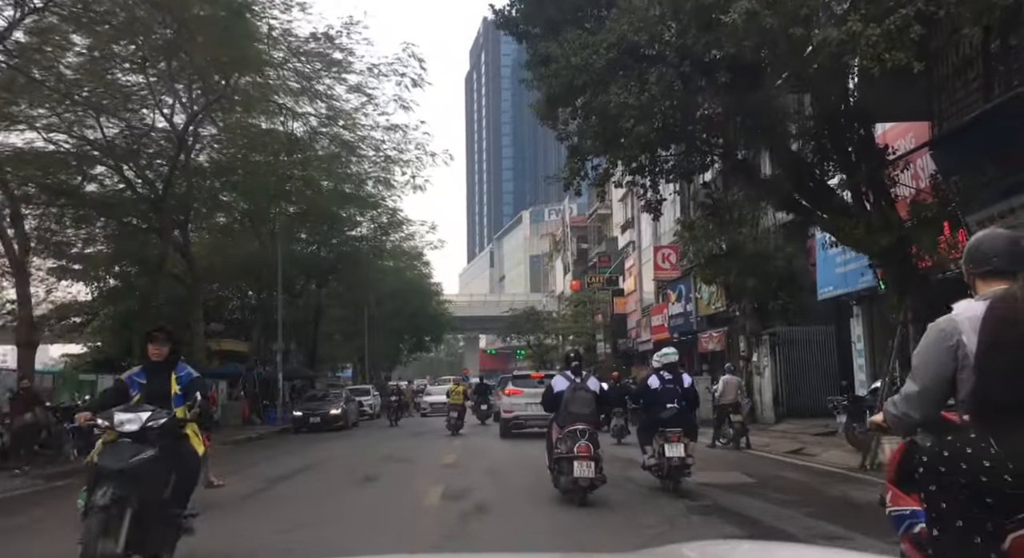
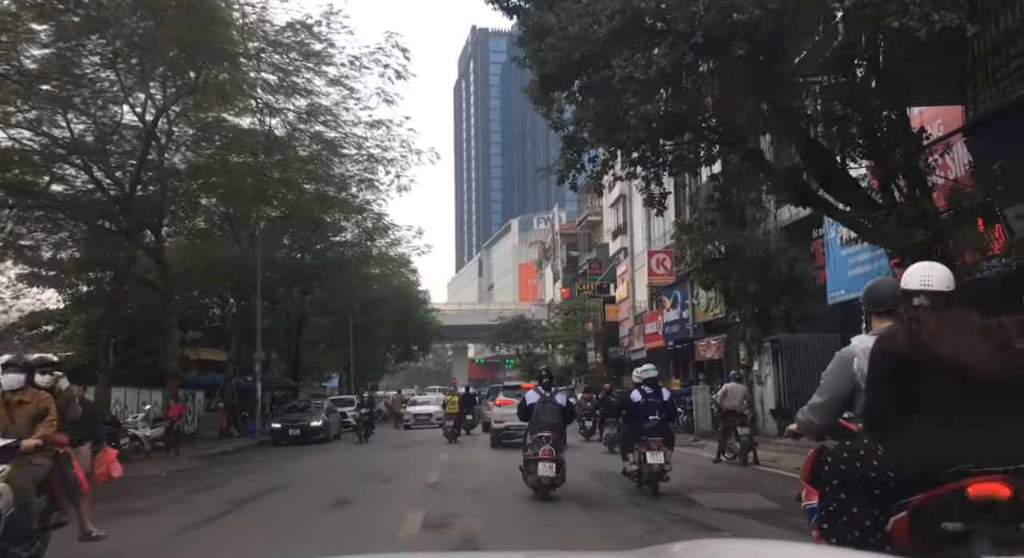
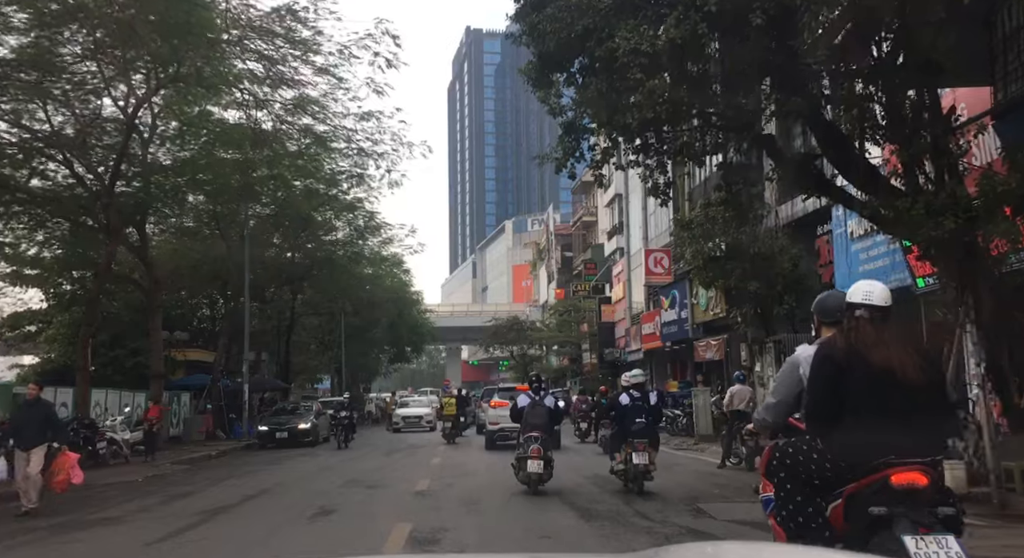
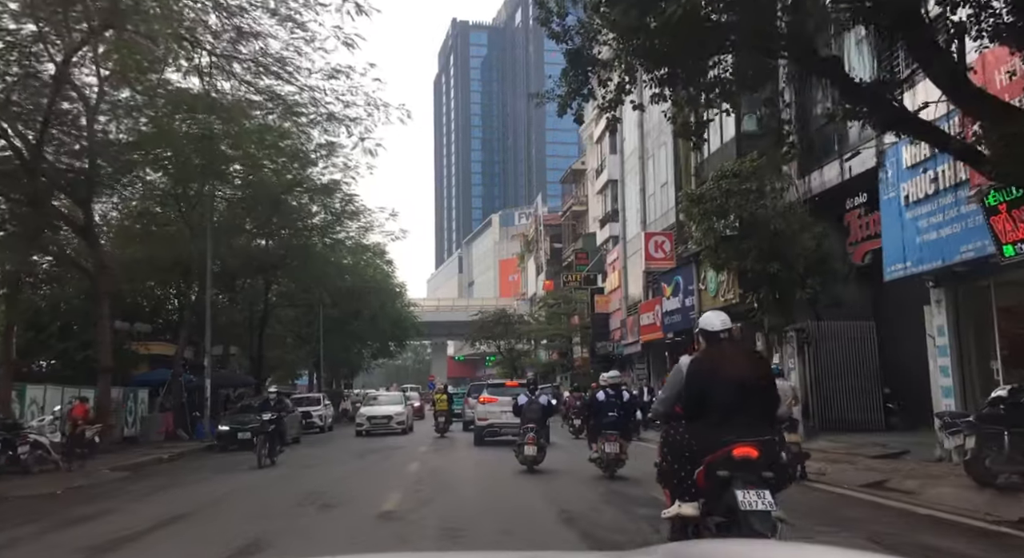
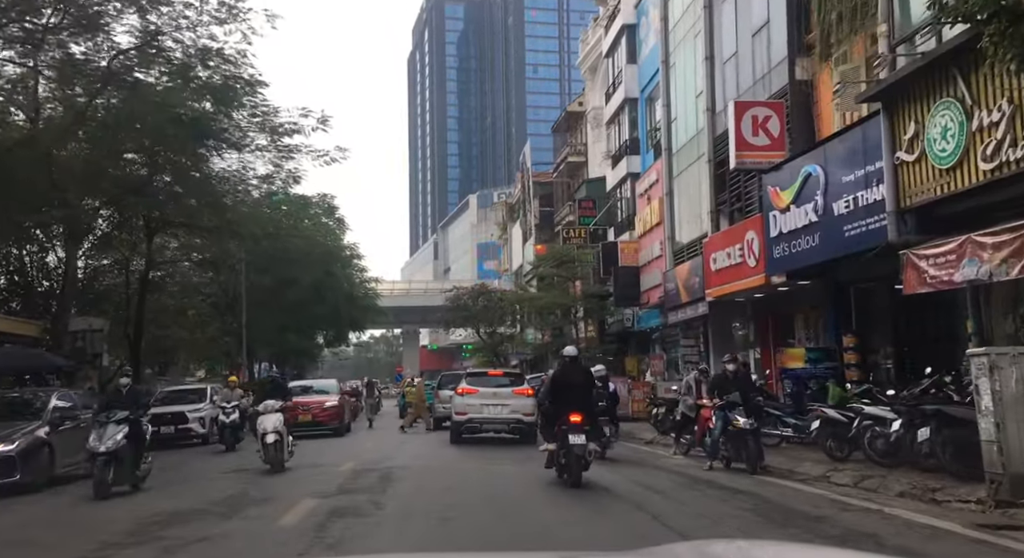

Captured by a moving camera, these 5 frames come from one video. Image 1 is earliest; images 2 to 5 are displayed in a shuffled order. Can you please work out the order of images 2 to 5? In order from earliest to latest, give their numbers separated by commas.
2, 3, 4, 5
